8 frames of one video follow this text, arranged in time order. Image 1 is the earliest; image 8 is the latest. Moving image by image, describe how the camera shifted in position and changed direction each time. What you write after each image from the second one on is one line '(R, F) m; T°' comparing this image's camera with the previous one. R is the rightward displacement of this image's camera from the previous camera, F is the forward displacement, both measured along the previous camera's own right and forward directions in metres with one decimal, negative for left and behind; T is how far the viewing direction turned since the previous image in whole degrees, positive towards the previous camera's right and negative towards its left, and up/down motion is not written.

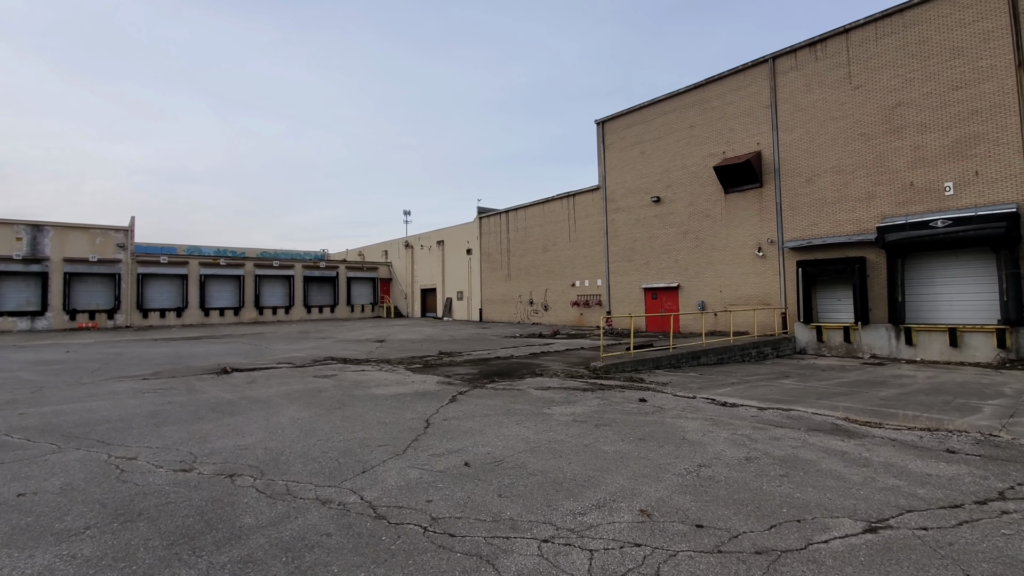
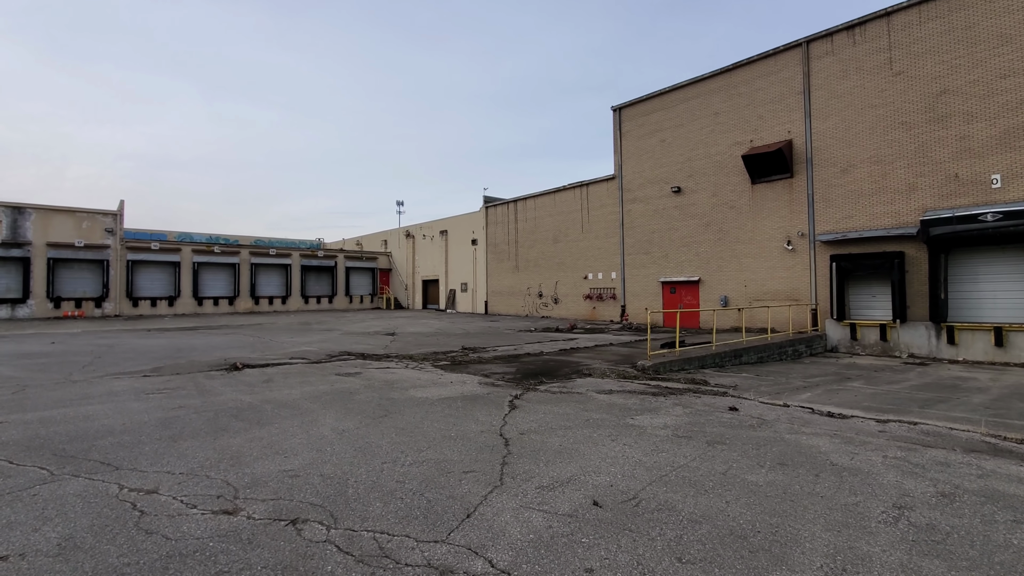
(-1.0, +0.9) m; +1°
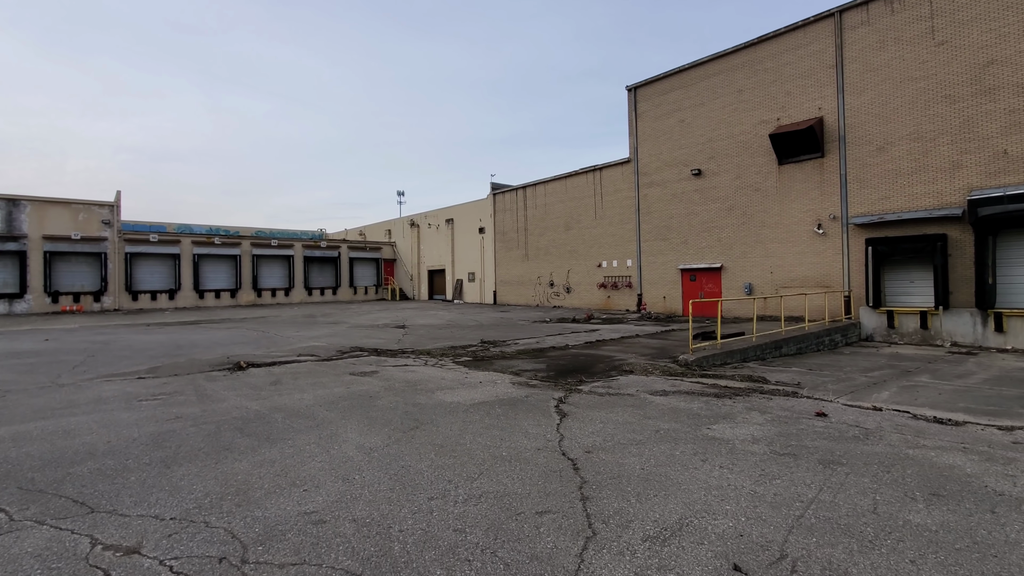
(-0.5, +0.9) m; 0°
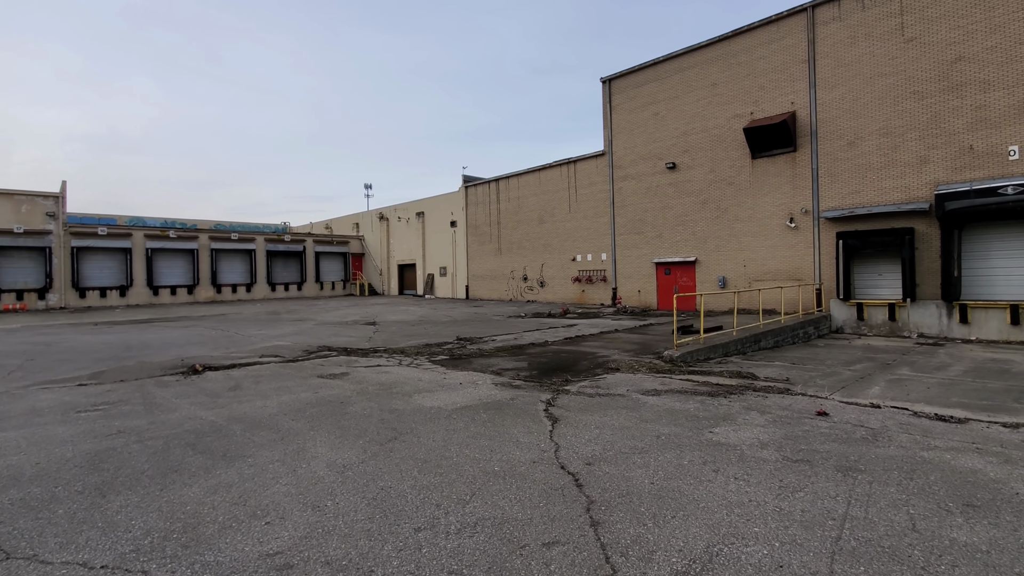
(-0.2, +0.4) m; +3°
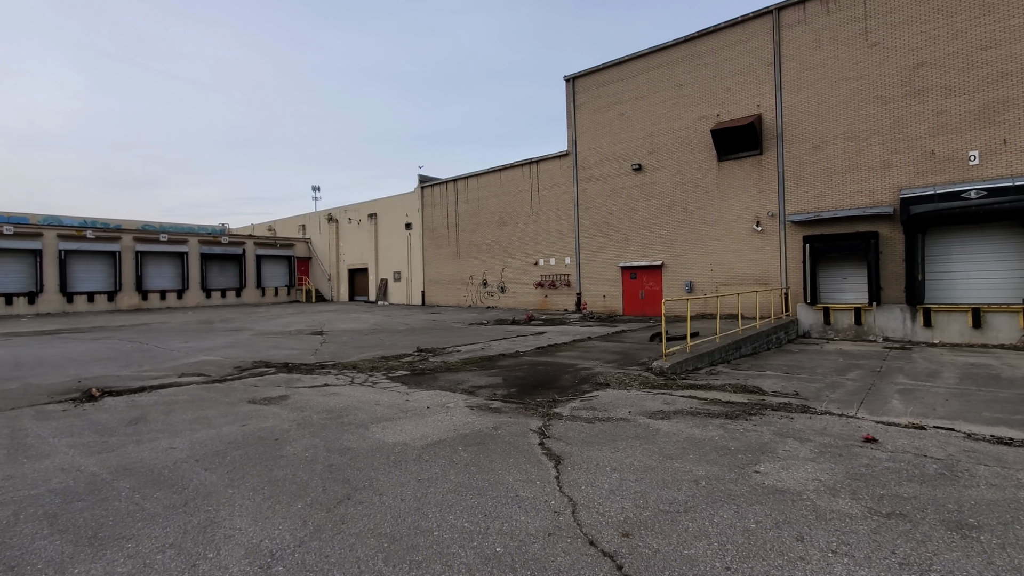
(-0.3, +1.0) m; +5°
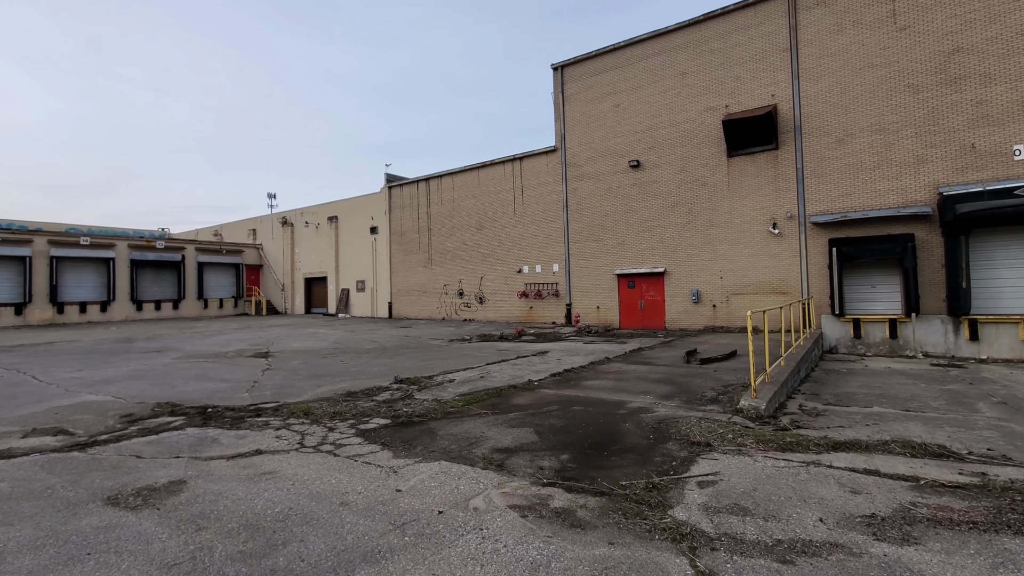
(-0.7, +2.4) m; +4°
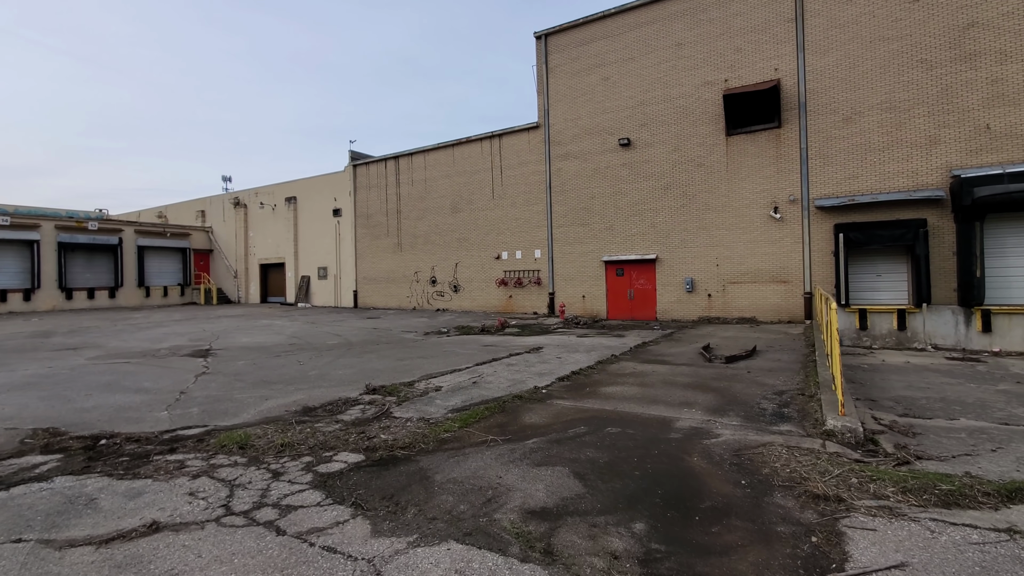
(-0.4, +1.4) m; +4°
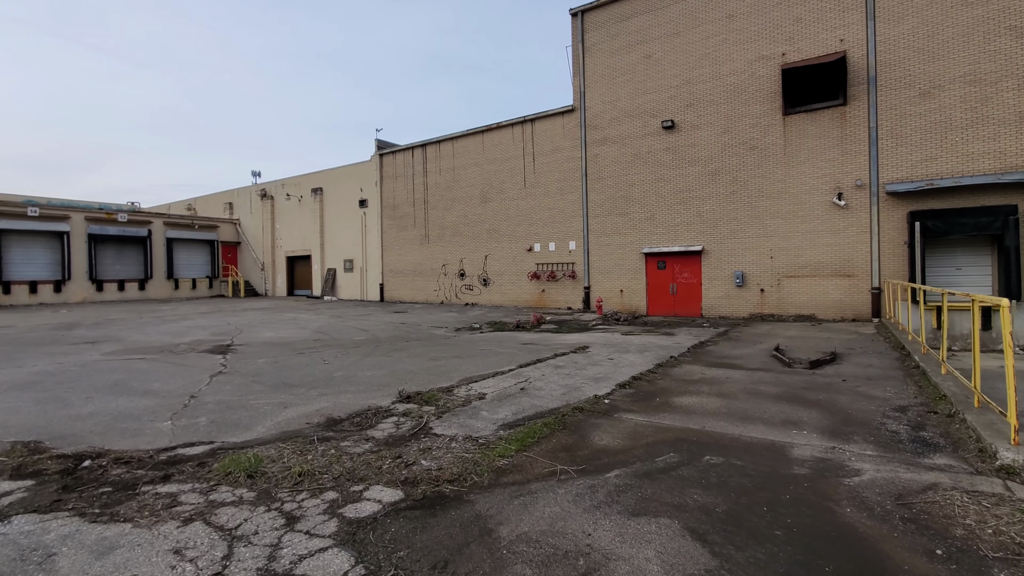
(-0.3, +0.9) m; -3°
